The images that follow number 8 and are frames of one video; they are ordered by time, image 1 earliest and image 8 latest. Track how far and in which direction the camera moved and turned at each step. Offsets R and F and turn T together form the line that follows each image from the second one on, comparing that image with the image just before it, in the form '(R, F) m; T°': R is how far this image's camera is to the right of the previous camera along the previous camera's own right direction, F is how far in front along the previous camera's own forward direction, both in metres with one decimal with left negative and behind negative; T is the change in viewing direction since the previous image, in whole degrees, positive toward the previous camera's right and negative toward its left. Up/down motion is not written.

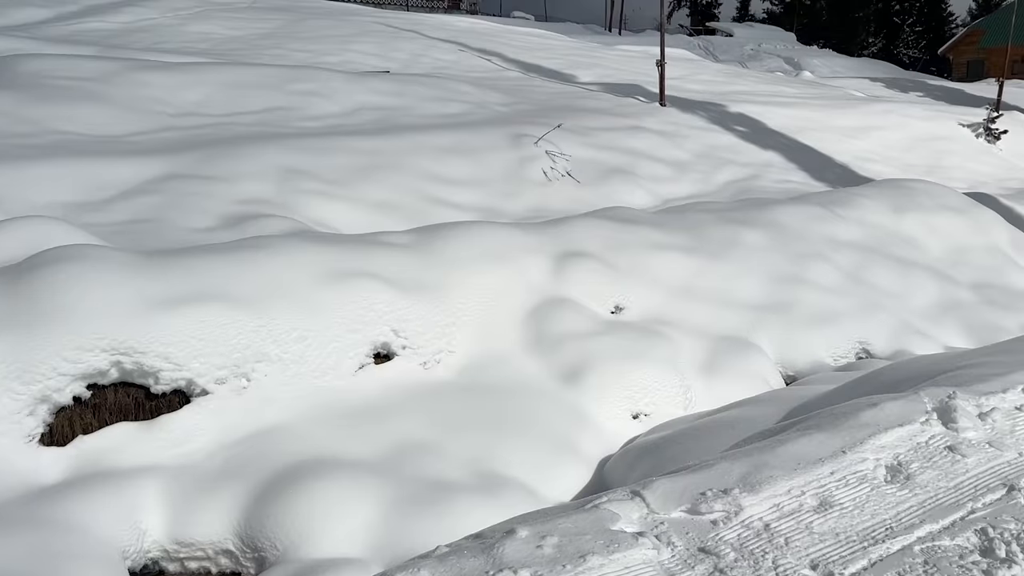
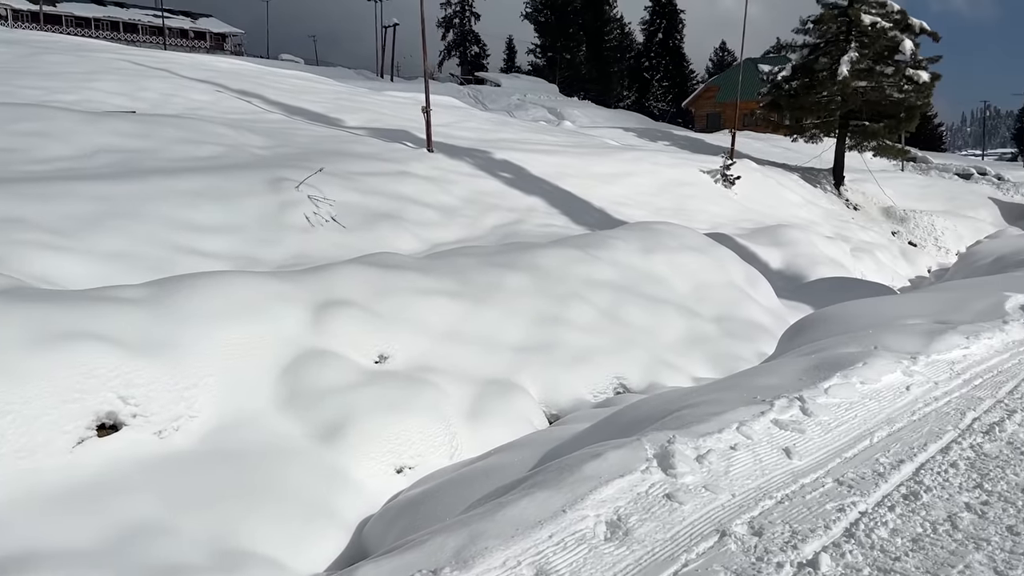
(+0.3, +0.2) m; +14°
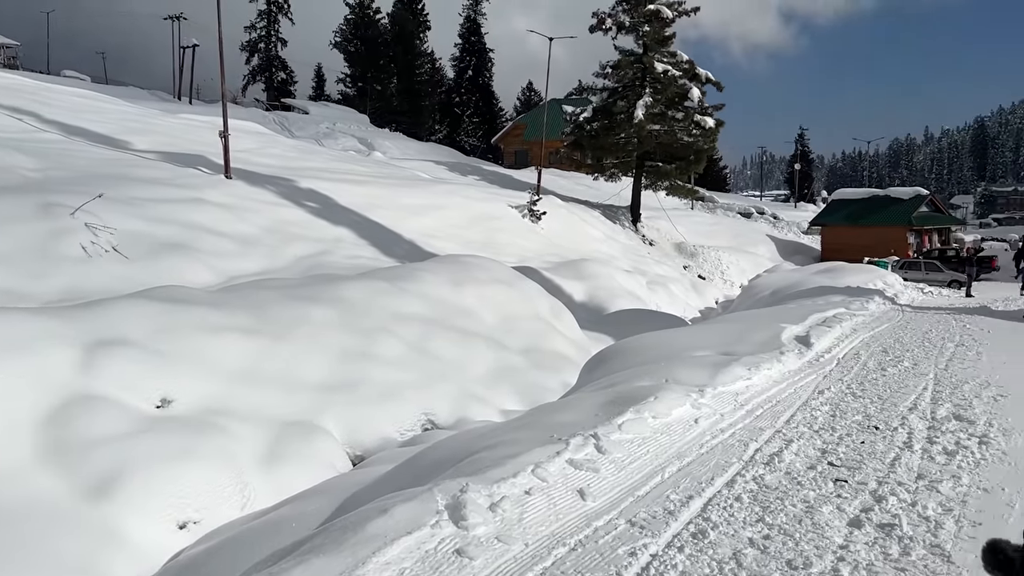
(+0.1, +0.2) m; +12°
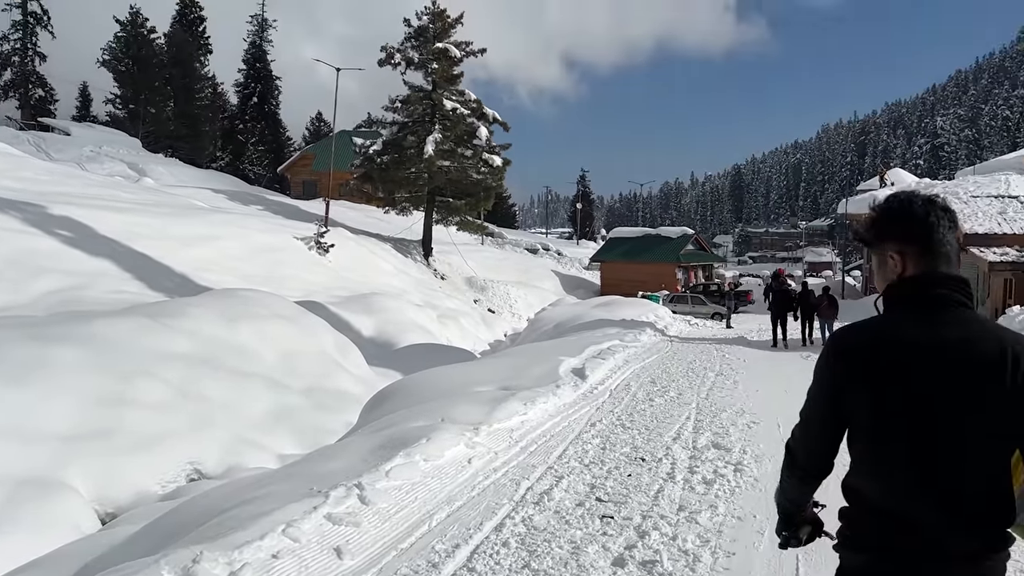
(+0.2, +0.2) m; +14°
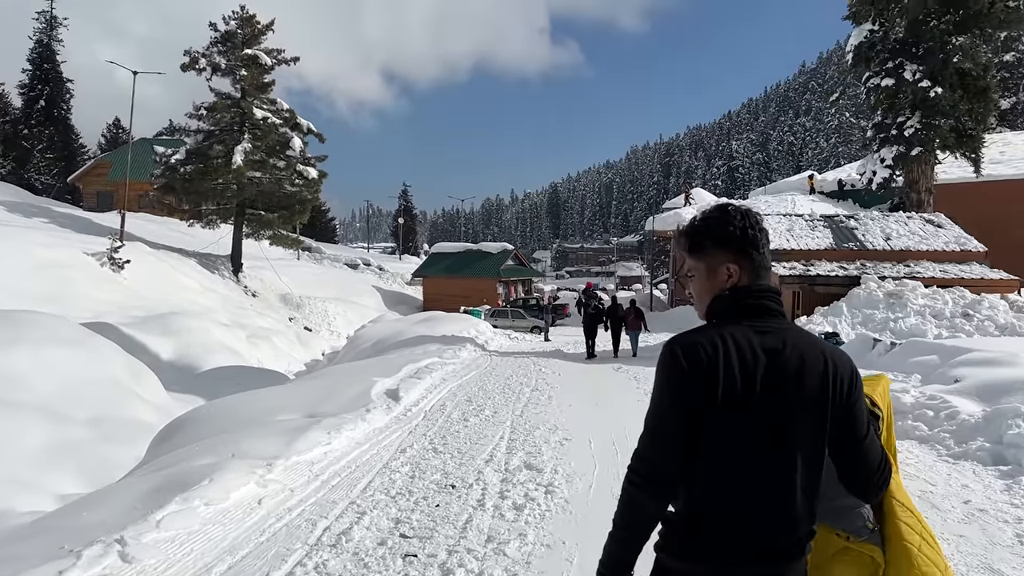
(+0.1, +0.3) m; +12°
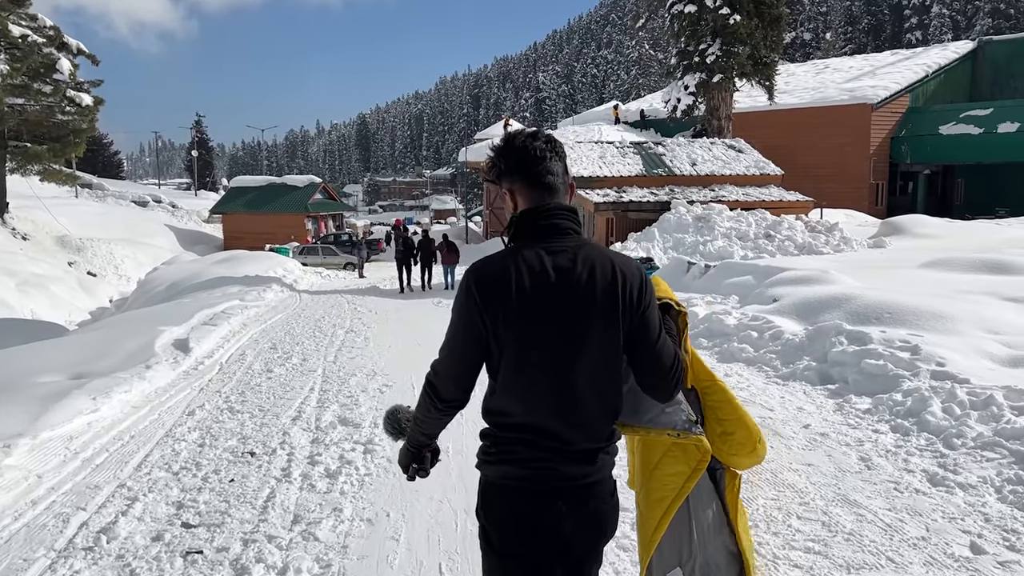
(0.0, +0.7) m; +12°
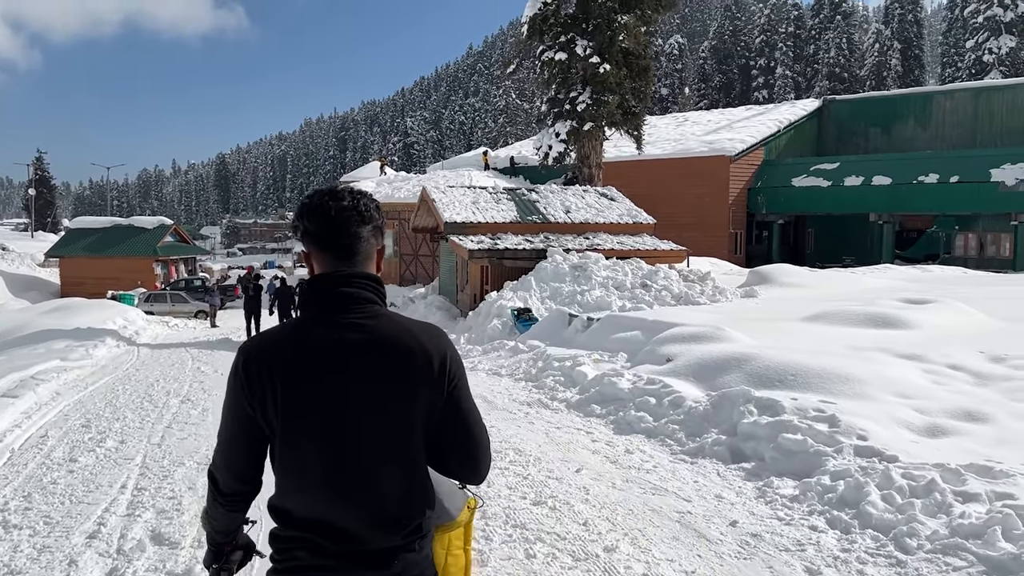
(0.0, +0.9) m; +9°
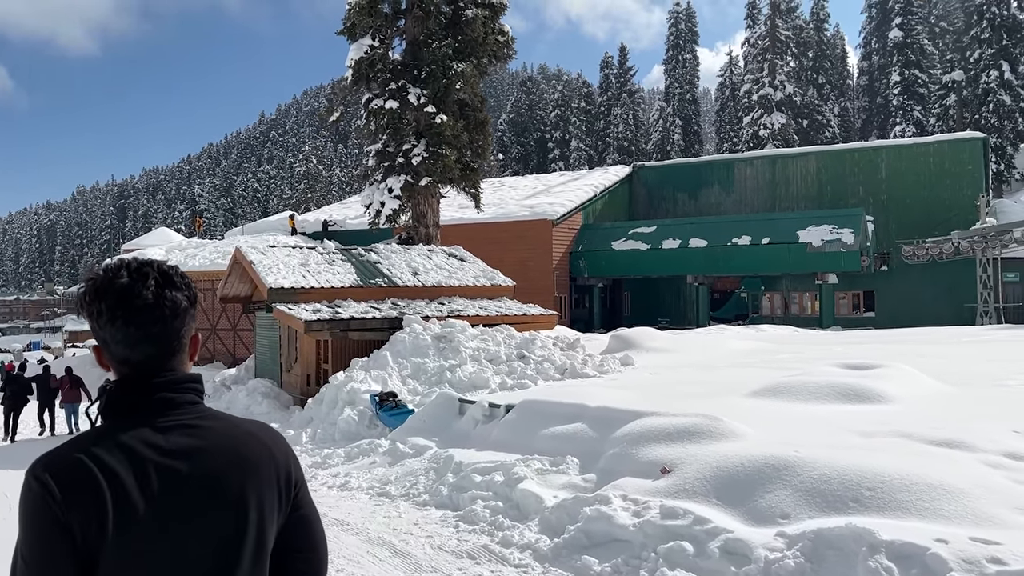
(-0.7, +2.5) m; +13°
